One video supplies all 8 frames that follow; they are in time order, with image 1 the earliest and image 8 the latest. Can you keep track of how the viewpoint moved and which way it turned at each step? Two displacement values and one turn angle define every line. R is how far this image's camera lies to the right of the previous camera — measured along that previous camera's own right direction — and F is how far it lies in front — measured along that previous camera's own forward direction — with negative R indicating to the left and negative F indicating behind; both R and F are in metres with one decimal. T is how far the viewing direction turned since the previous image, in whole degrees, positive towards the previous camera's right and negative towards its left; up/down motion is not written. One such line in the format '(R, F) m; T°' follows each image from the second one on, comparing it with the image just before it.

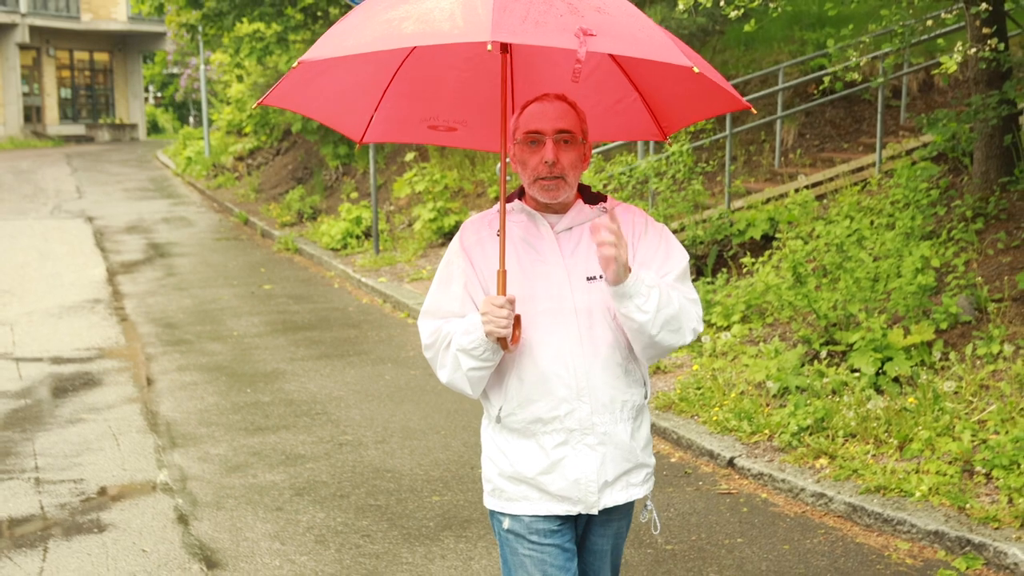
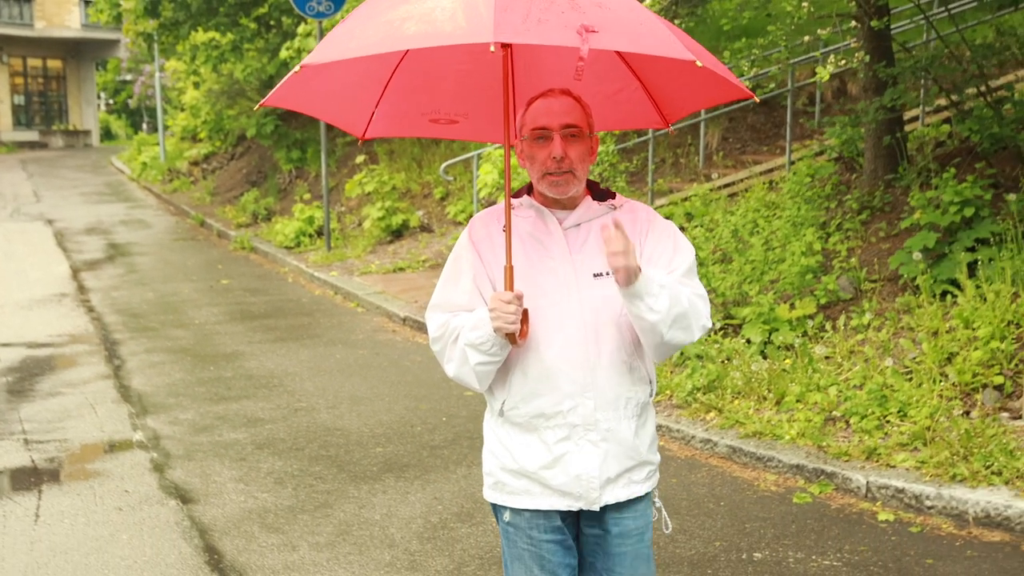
(+0.1, -0.8) m; +2°
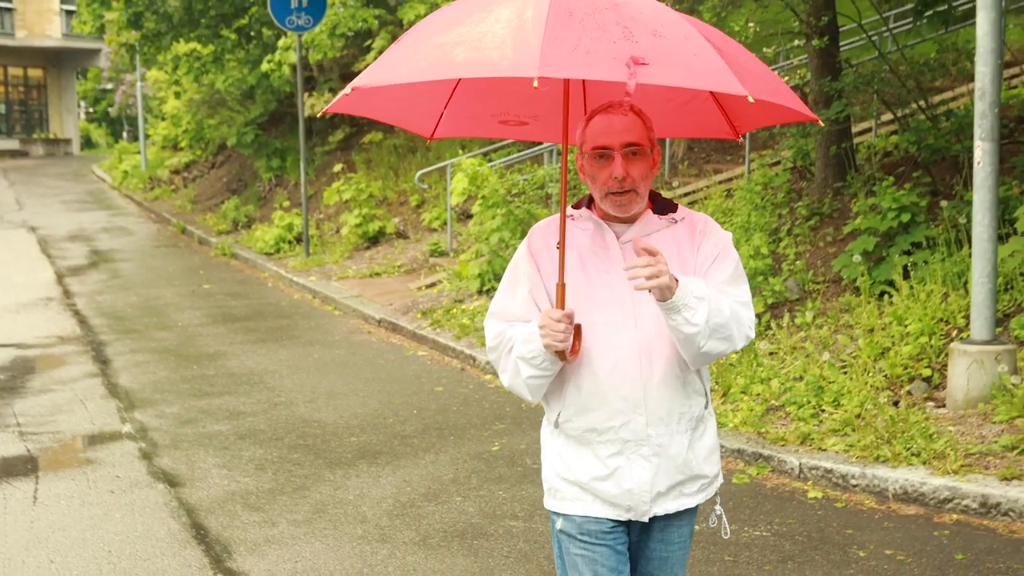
(+0.1, -0.5) m; +1°
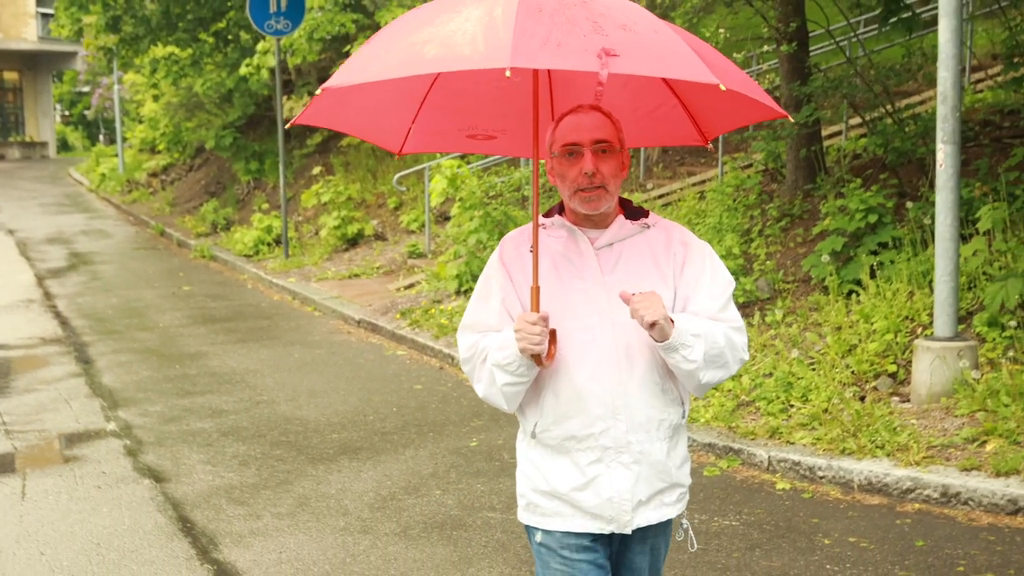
(0.0, -0.2) m; +1°
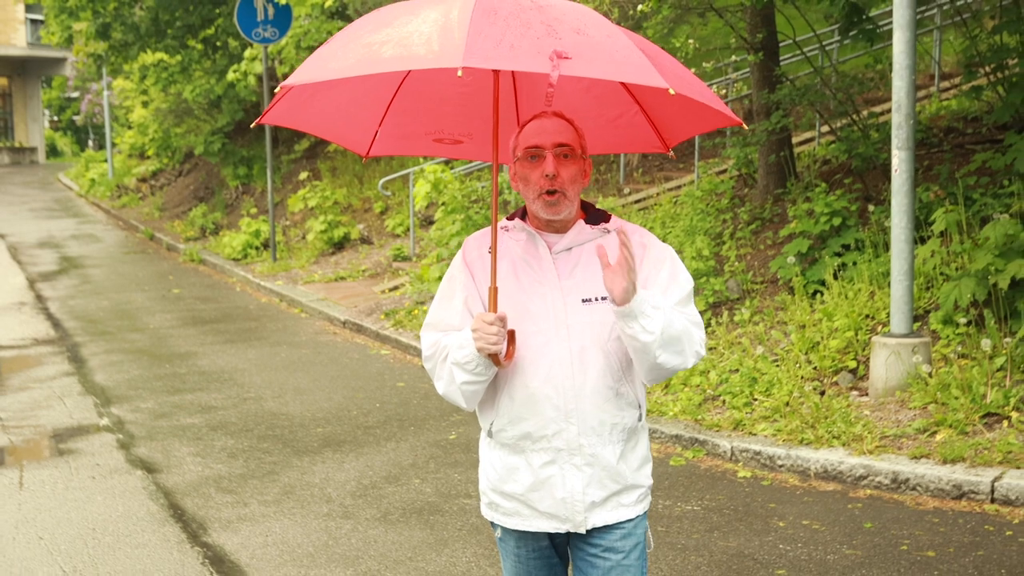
(+0.1, -0.3) m; 0°
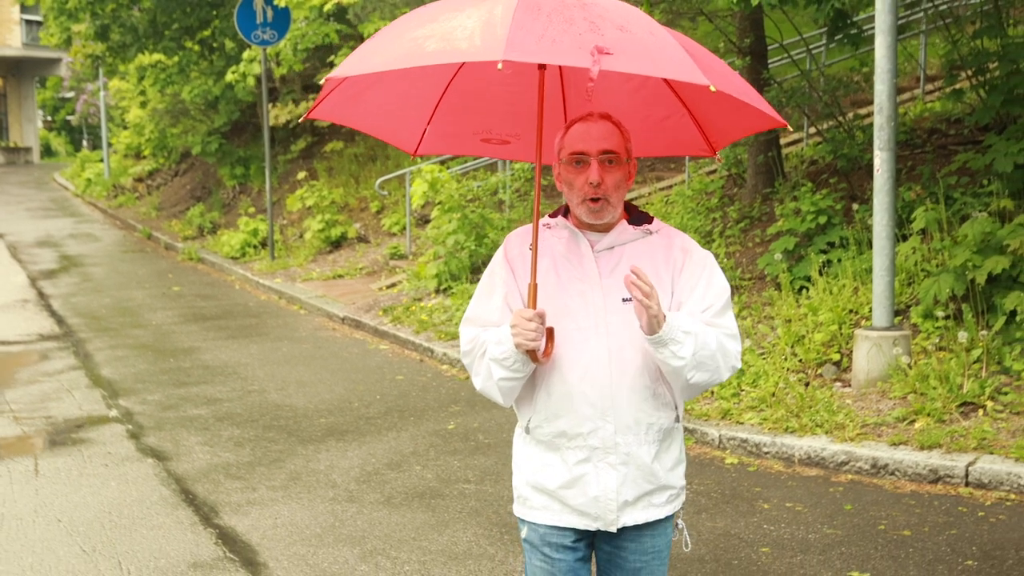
(0.0, -0.3) m; 0°
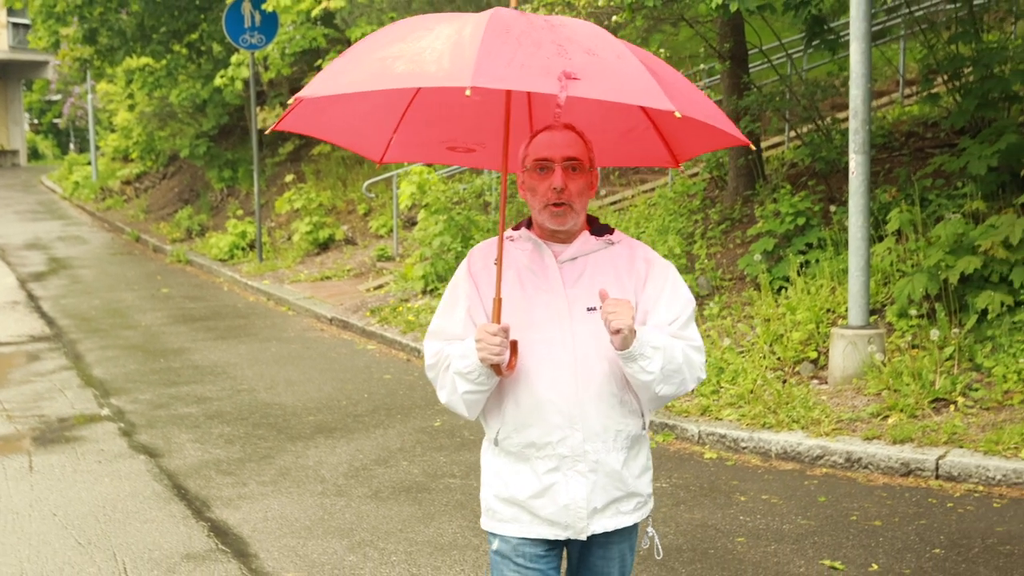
(0.0, -0.2) m; +1°
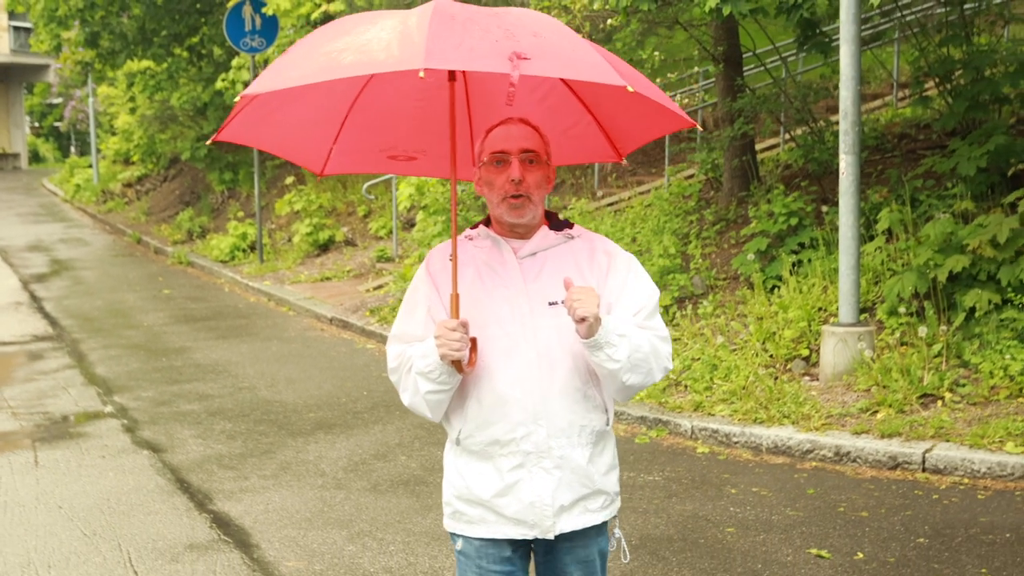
(0.0, -0.1) m; 0°
